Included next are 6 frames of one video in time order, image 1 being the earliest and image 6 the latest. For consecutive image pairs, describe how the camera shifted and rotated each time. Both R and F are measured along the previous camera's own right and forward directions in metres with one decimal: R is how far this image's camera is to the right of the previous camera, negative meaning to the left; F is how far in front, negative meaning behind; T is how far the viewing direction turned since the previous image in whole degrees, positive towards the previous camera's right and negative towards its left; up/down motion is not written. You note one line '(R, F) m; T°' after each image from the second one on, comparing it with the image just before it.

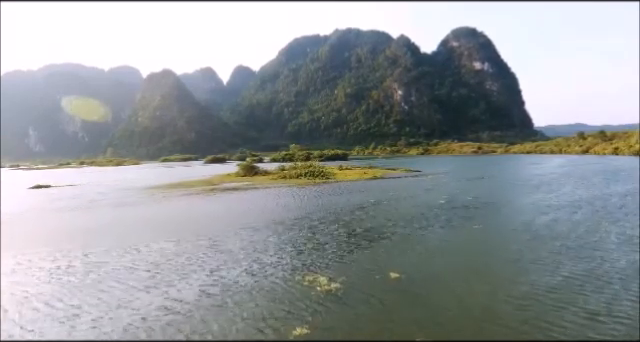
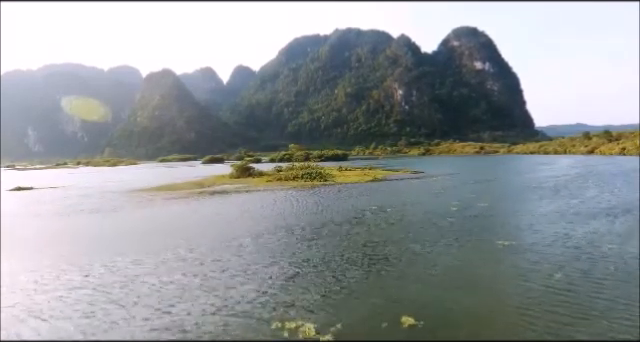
(+0.2, +2.4) m; 0°
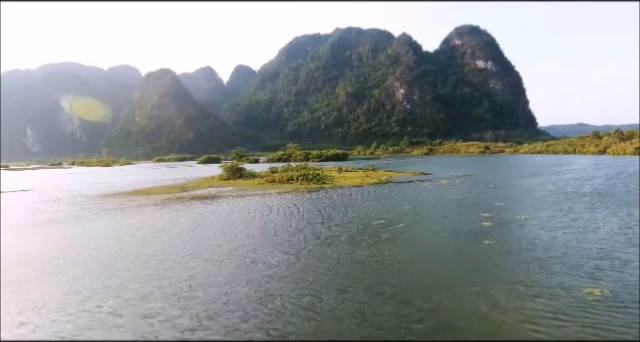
(+0.3, +4.3) m; 0°
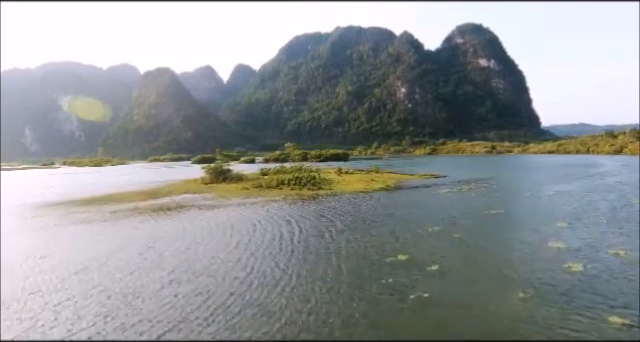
(+0.3, +5.7) m; 0°
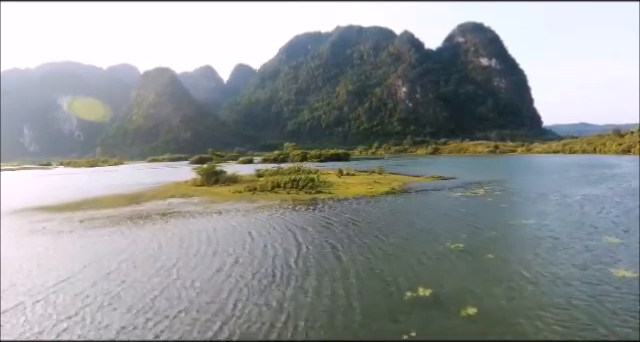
(+0.1, +2.5) m; 0°
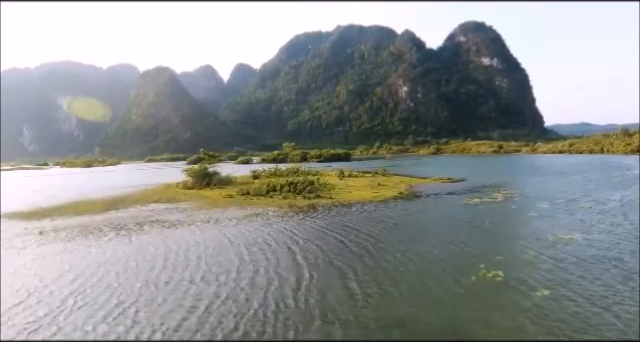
(0.0, +2.5) m; 0°
